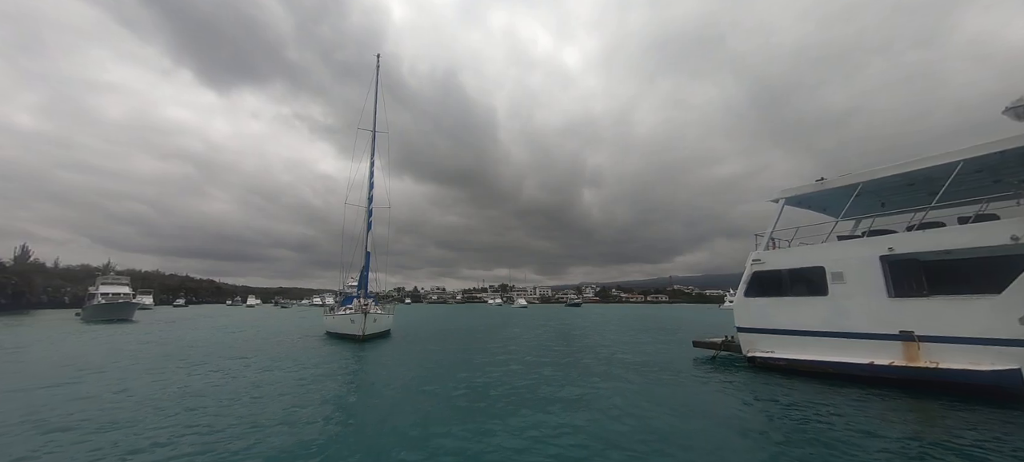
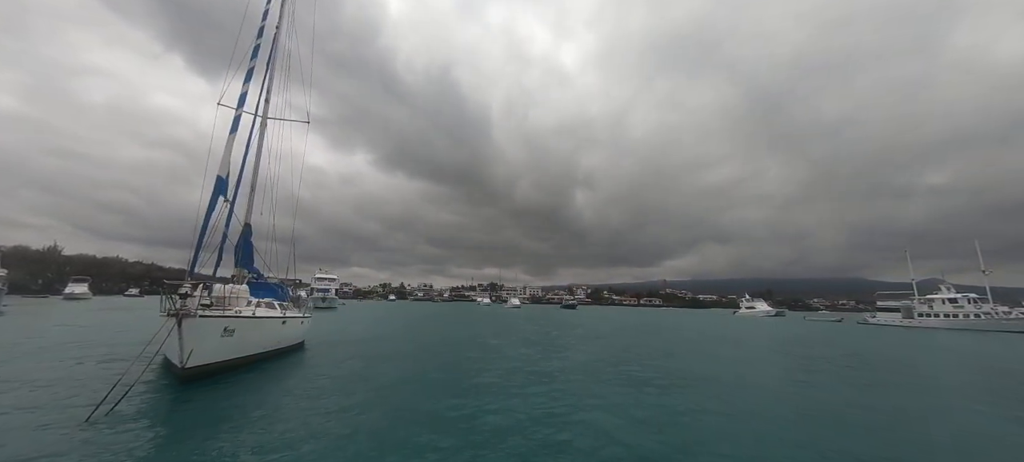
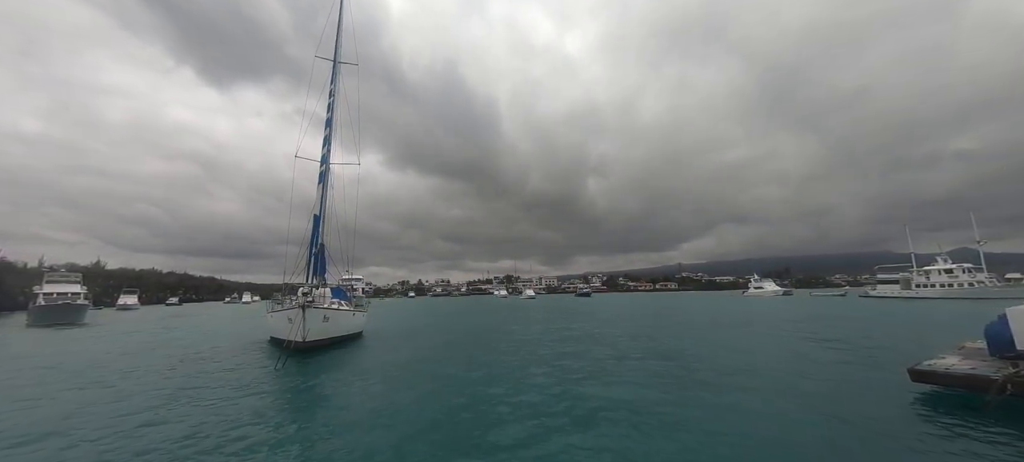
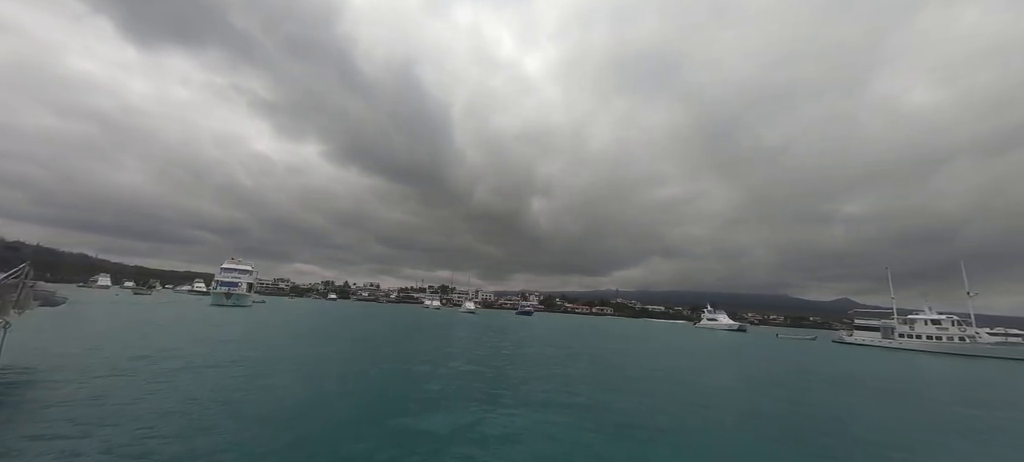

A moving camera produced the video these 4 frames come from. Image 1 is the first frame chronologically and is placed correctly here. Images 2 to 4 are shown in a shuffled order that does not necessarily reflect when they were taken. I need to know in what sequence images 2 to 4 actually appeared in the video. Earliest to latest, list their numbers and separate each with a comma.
3, 2, 4
